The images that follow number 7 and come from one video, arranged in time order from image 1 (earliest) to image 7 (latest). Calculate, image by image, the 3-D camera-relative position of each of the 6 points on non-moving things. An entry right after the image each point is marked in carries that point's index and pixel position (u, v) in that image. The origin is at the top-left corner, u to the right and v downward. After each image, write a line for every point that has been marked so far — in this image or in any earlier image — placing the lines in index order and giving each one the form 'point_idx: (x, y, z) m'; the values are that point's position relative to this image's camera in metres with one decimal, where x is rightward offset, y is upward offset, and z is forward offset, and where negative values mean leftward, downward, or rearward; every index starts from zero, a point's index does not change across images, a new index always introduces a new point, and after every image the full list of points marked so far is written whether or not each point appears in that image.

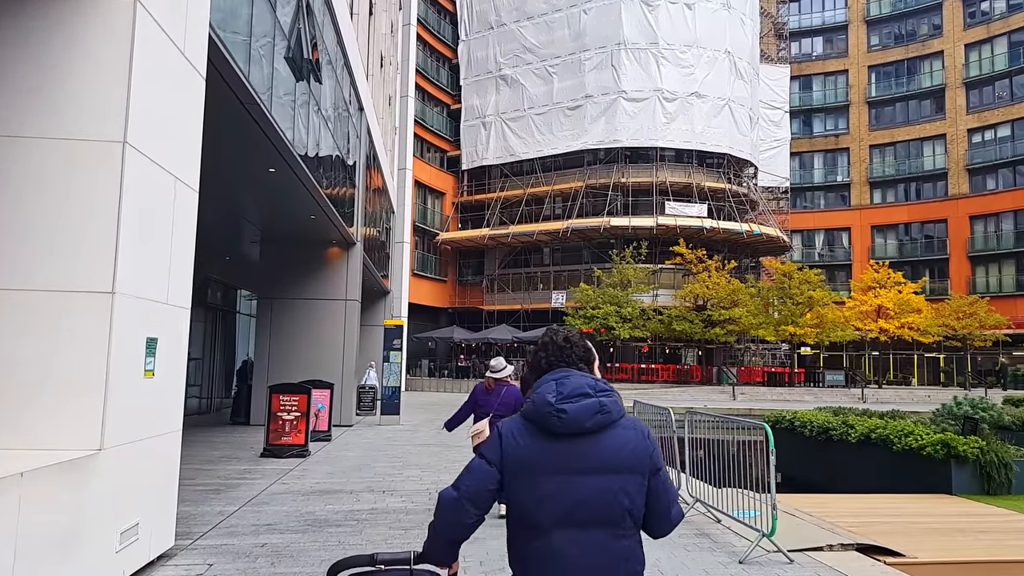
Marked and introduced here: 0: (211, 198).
0: (-5.0, +1.5, +13.8) m
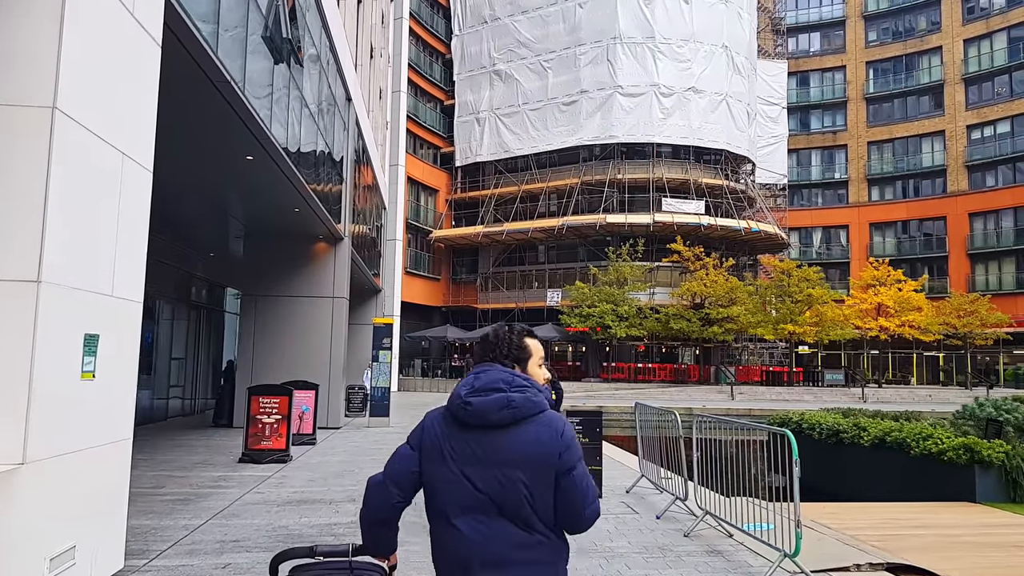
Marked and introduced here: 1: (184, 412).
0: (-5.1, +1.5, +13.2) m
1: (-7.4, -2.8, +18.8) m
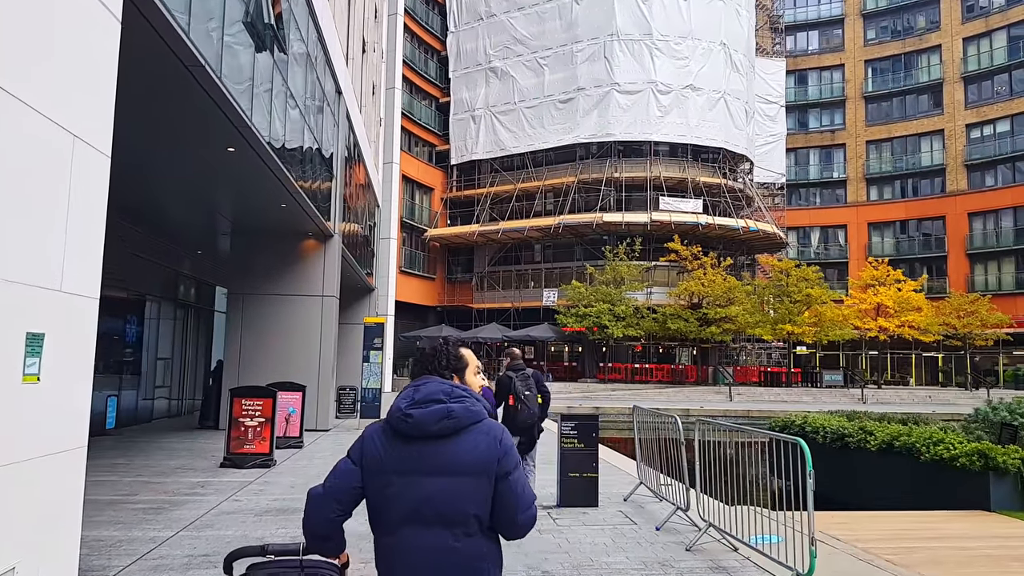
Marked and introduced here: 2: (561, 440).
0: (-5.2, +1.6, +12.8) m
1: (-7.5, -2.8, +18.3) m
2: (+0.4, -1.3, +7.3) m
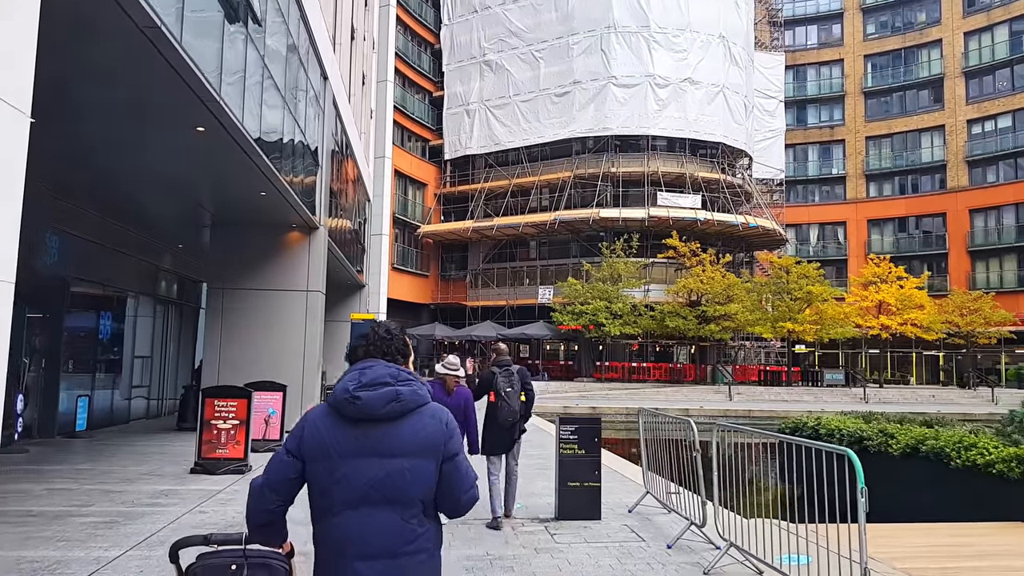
0: (-5.3, +1.7, +12.0) m
1: (-7.7, -2.7, +17.6) m
2: (+0.4, -1.2, +6.6) m
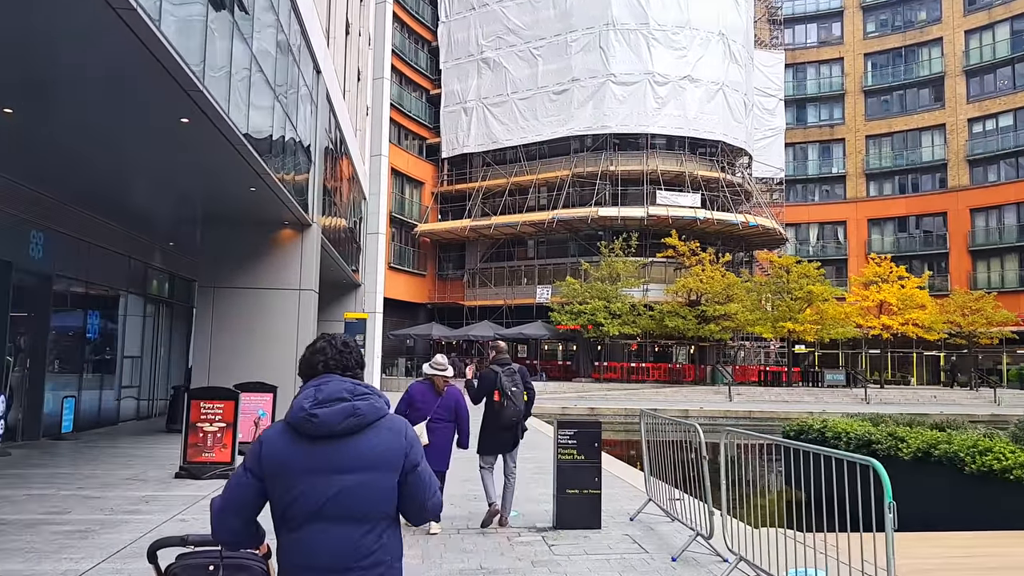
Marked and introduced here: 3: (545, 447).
0: (-5.3, +1.7, +11.7) m
1: (-7.7, -2.6, +17.2) m
2: (+0.3, -1.2, +6.3) m
3: (+0.5, -2.2, +11.4) m
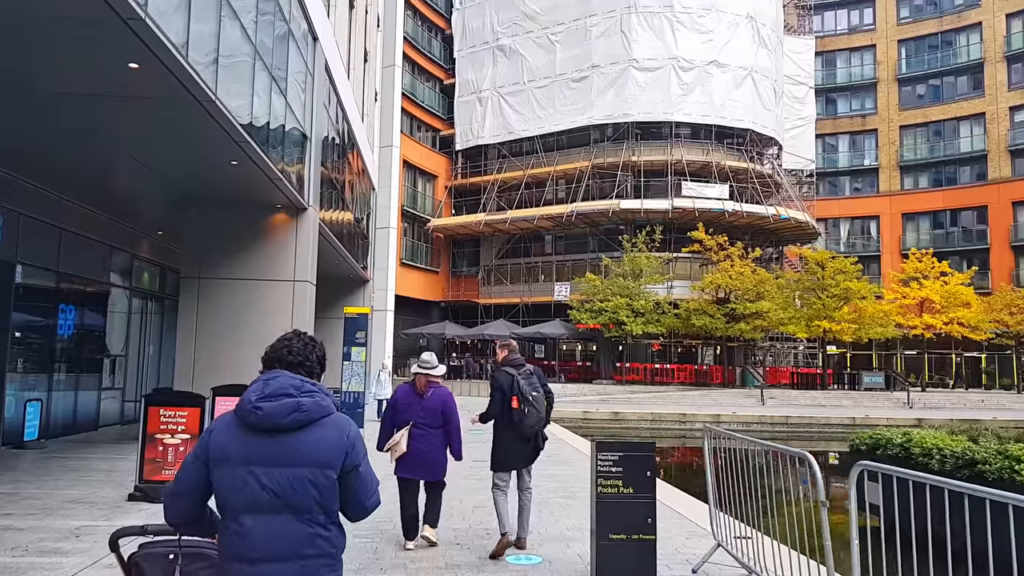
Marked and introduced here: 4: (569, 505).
0: (-5.1, +1.8, +10.2) m
1: (-7.4, -2.5, +15.7) m
2: (+0.5, -1.1, +4.6) m
3: (+0.7, -2.1, +9.8) m
4: (+0.5, -1.9, +7.2) m
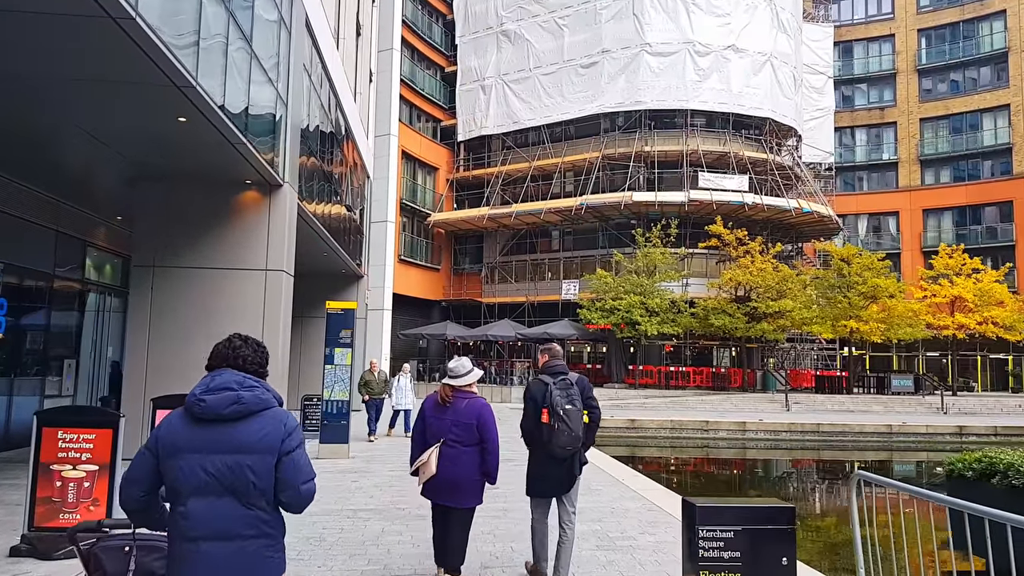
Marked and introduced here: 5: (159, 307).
0: (-5.0, +2.0, +8.3) m
1: (-7.2, -2.4, +13.9) m
2: (+0.6, -0.9, +2.8) m
3: (+0.8, -1.9, +7.9) m
4: (+0.6, -1.7, +5.4) m
5: (-4.6, -0.2, +11.0) m
